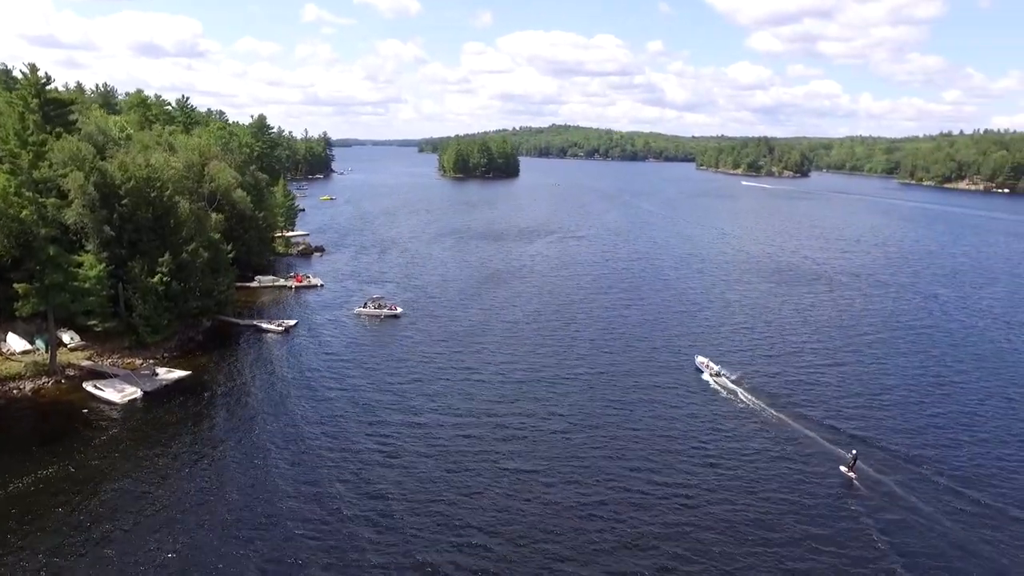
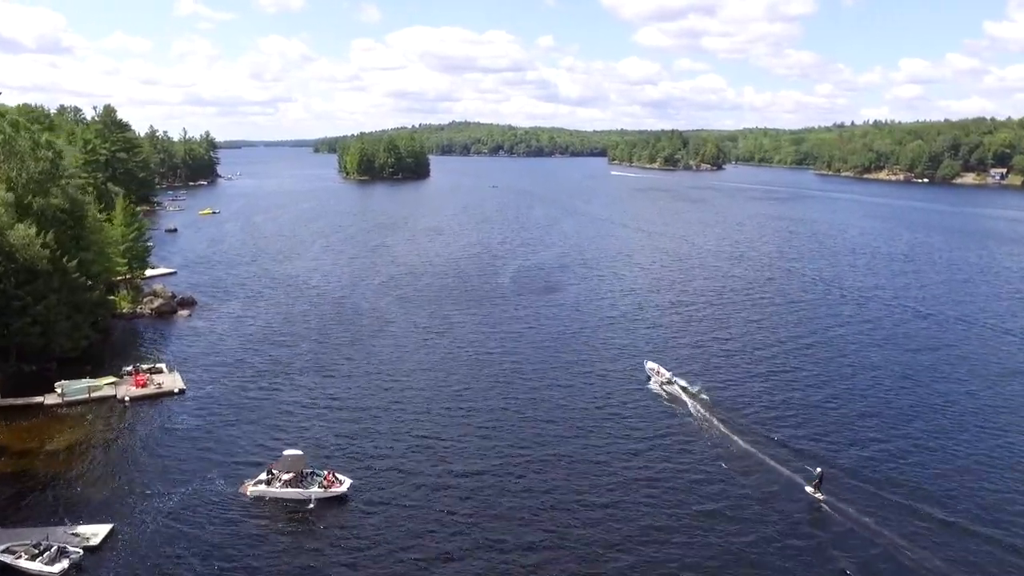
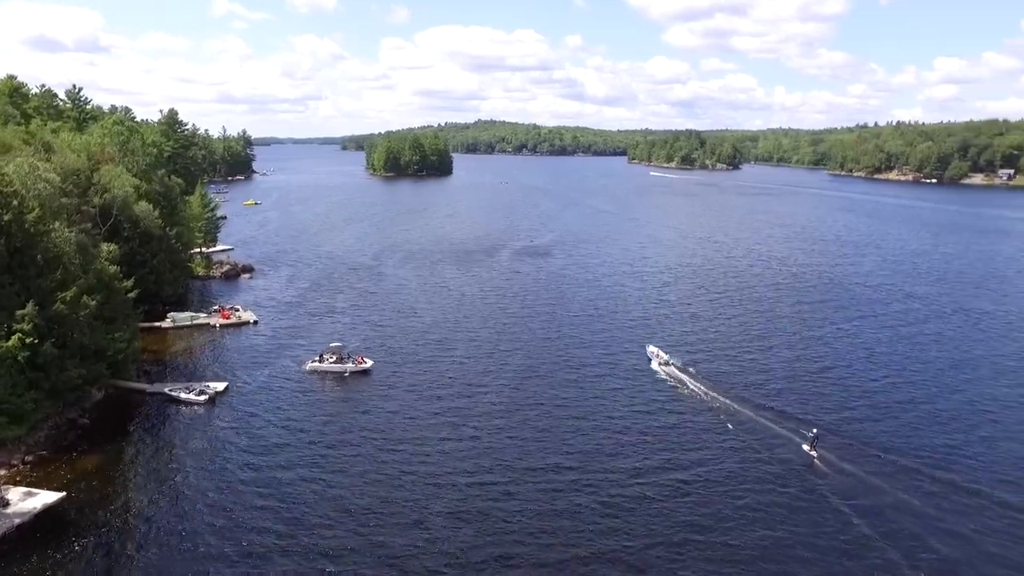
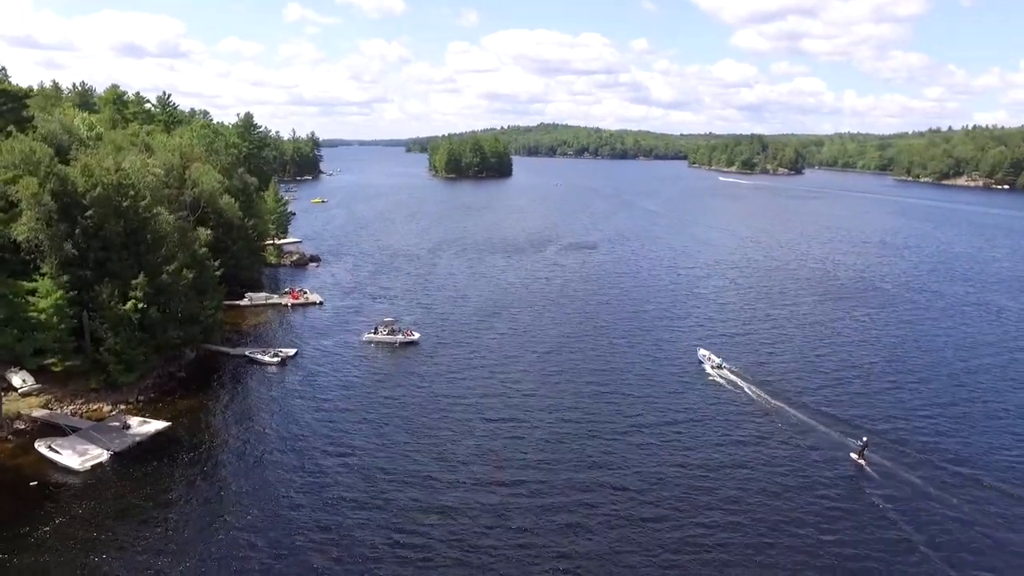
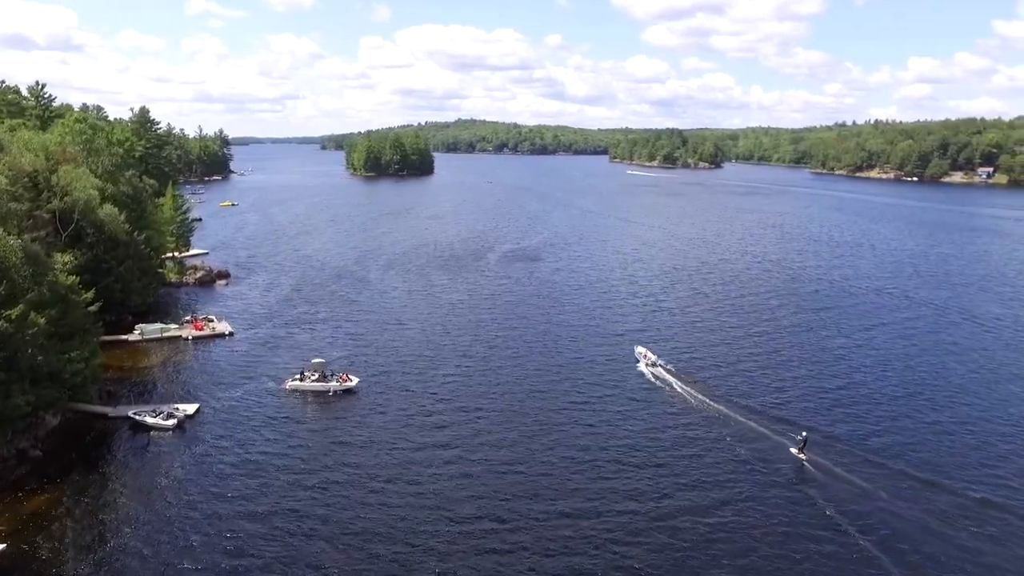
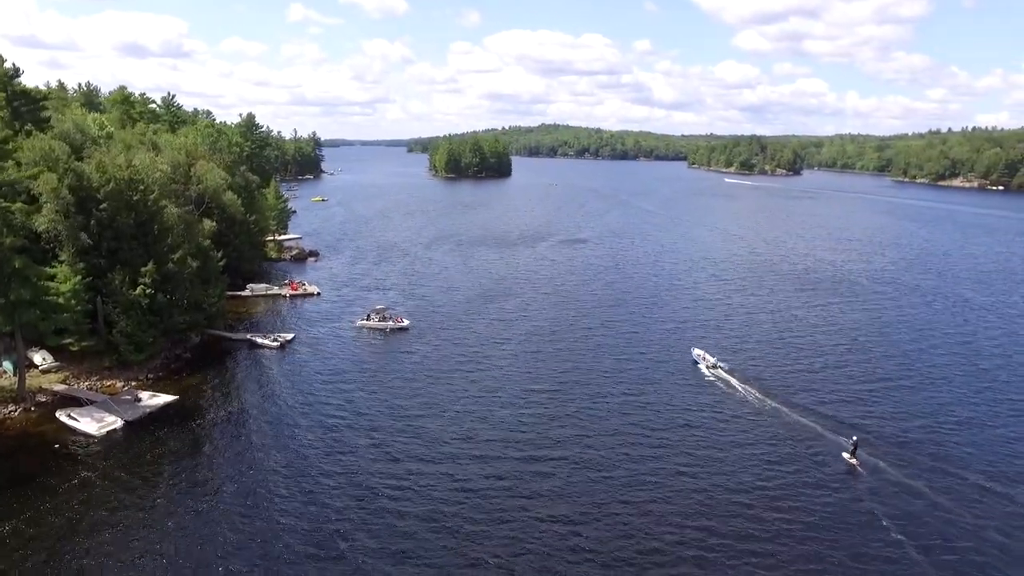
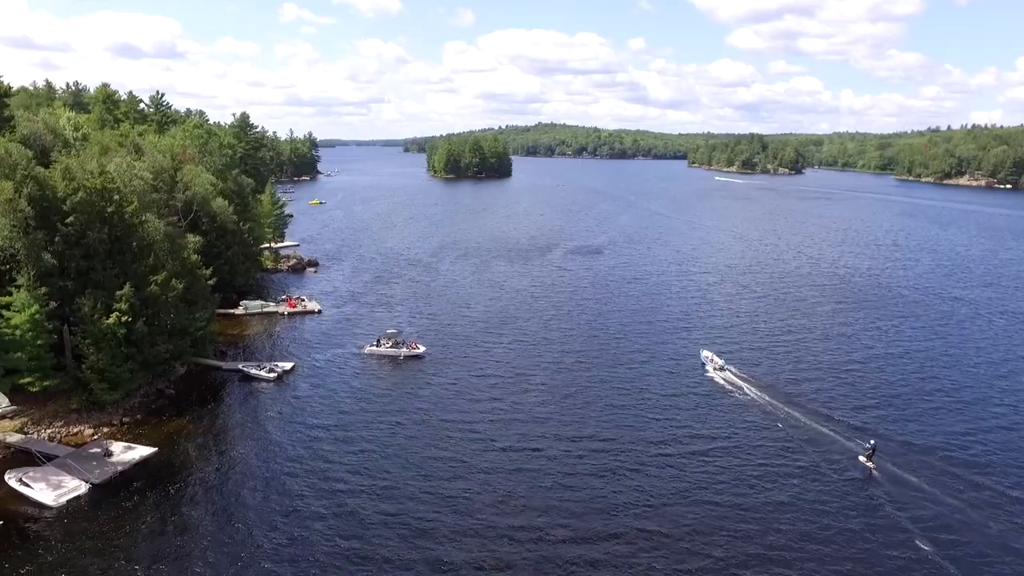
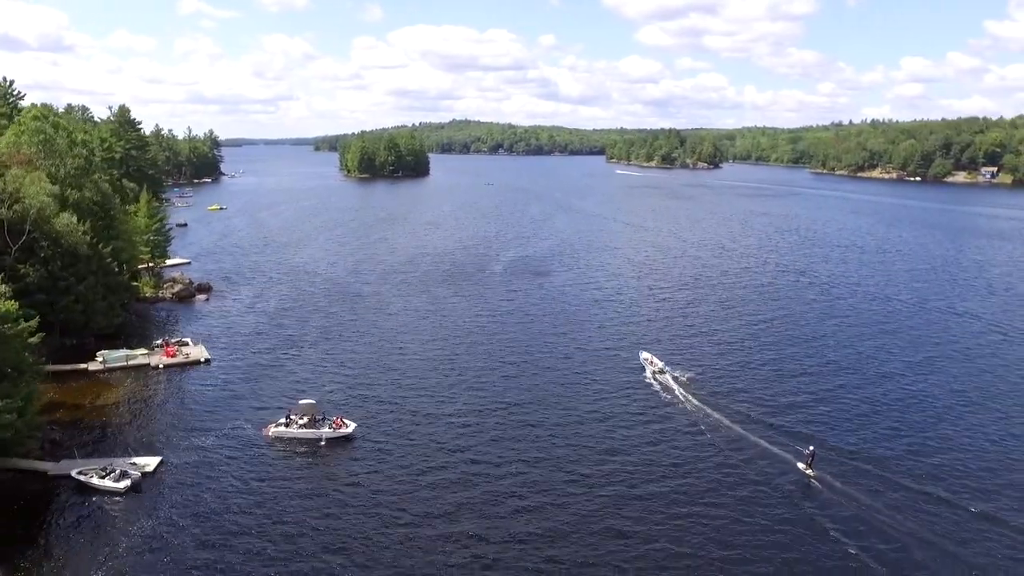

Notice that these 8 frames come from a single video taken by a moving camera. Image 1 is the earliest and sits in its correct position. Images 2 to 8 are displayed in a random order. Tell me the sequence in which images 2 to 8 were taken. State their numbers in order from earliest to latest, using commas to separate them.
6, 4, 7, 3, 5, 8, 2
